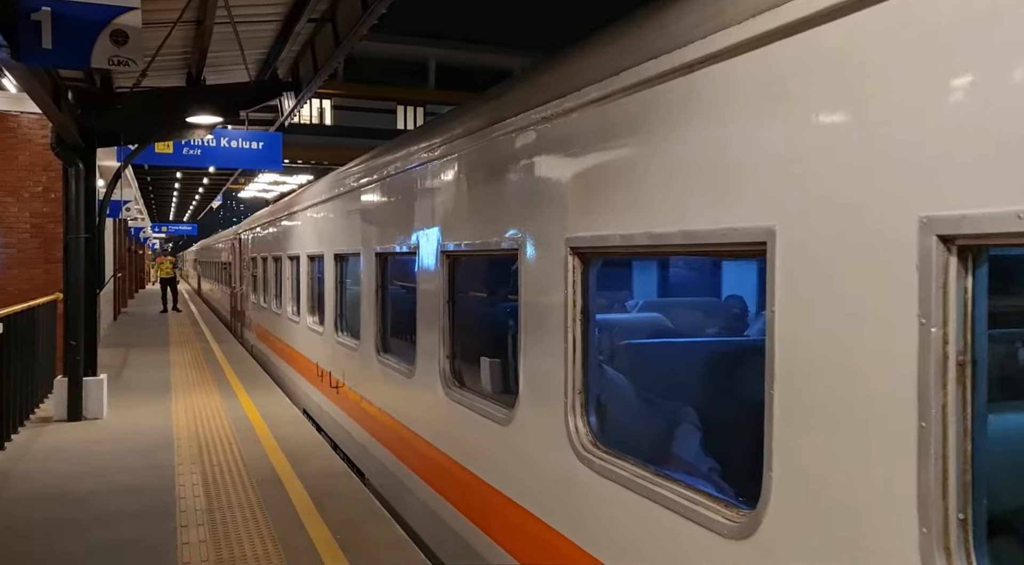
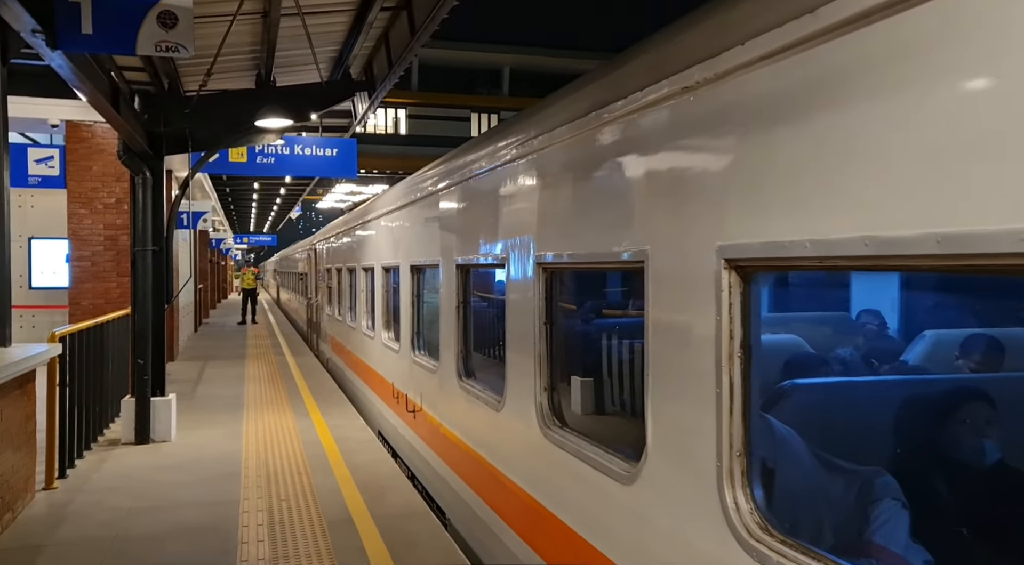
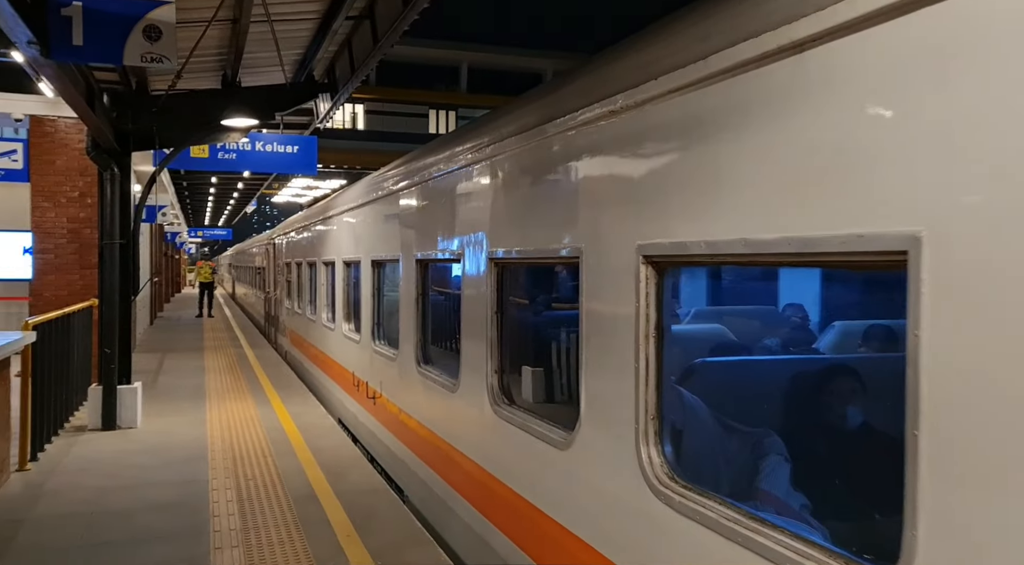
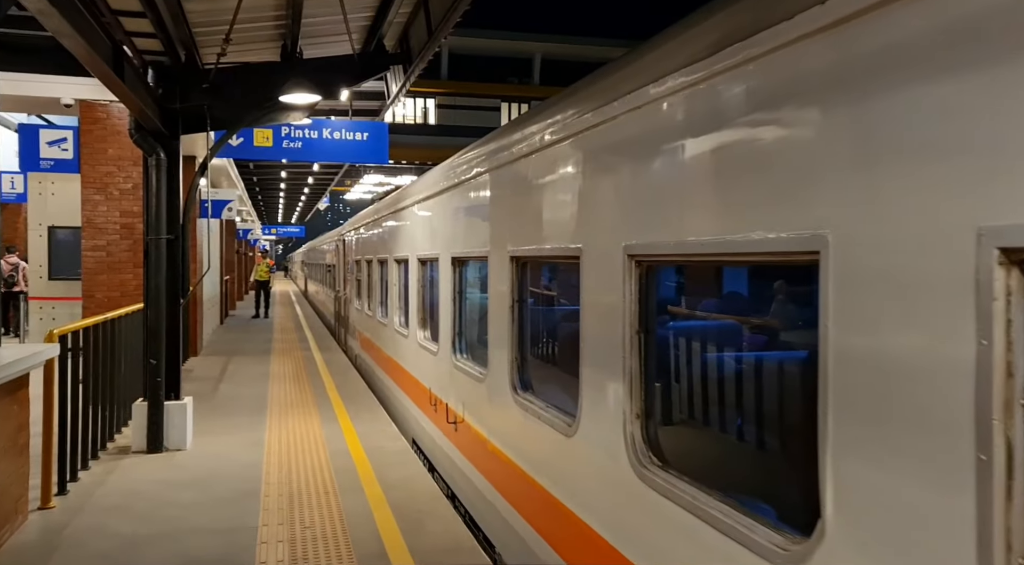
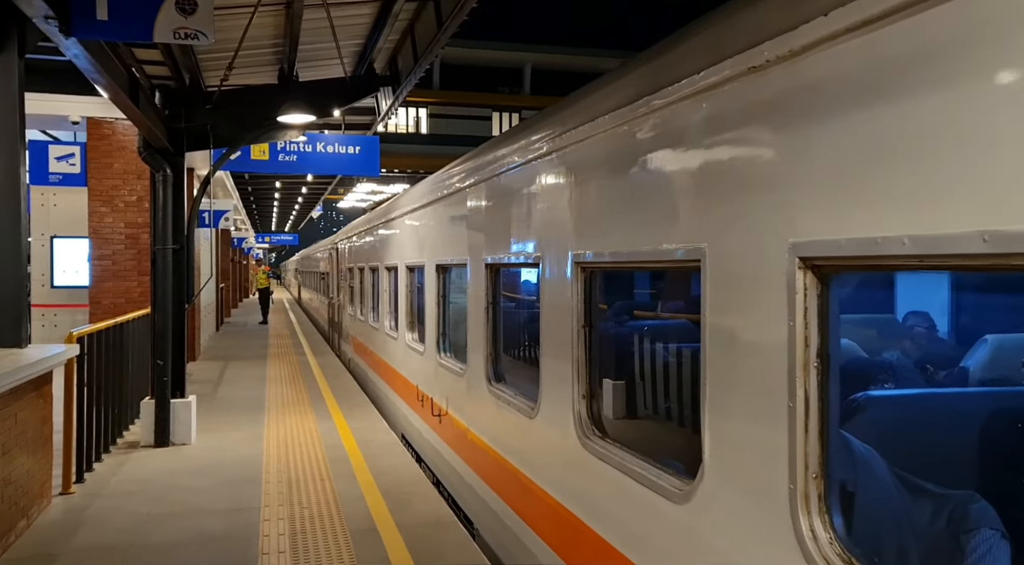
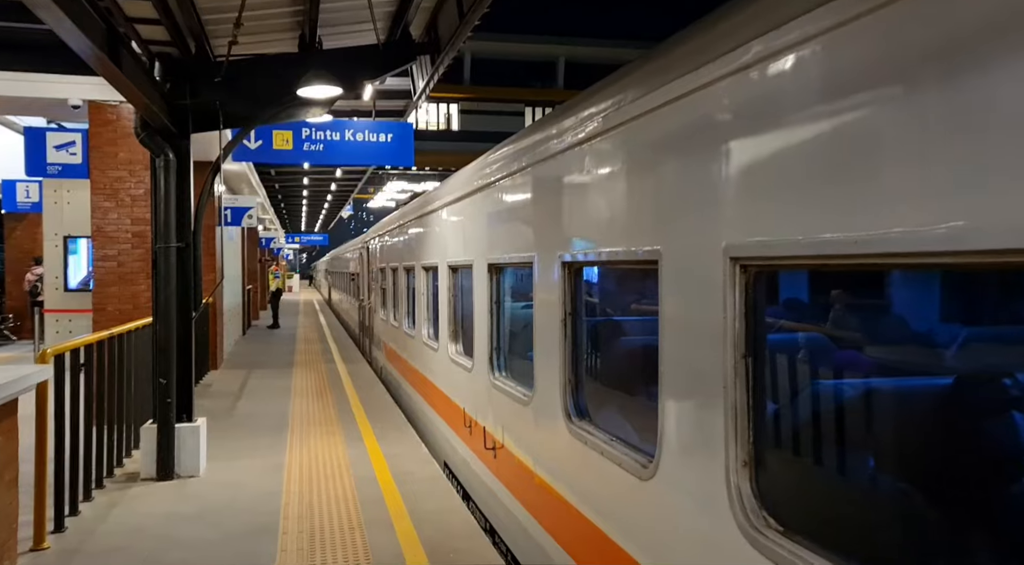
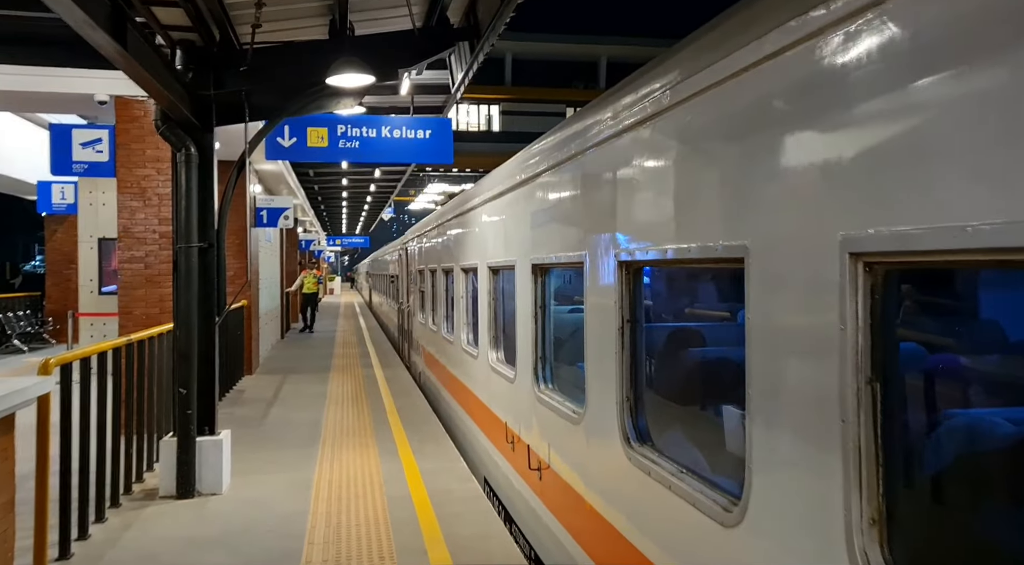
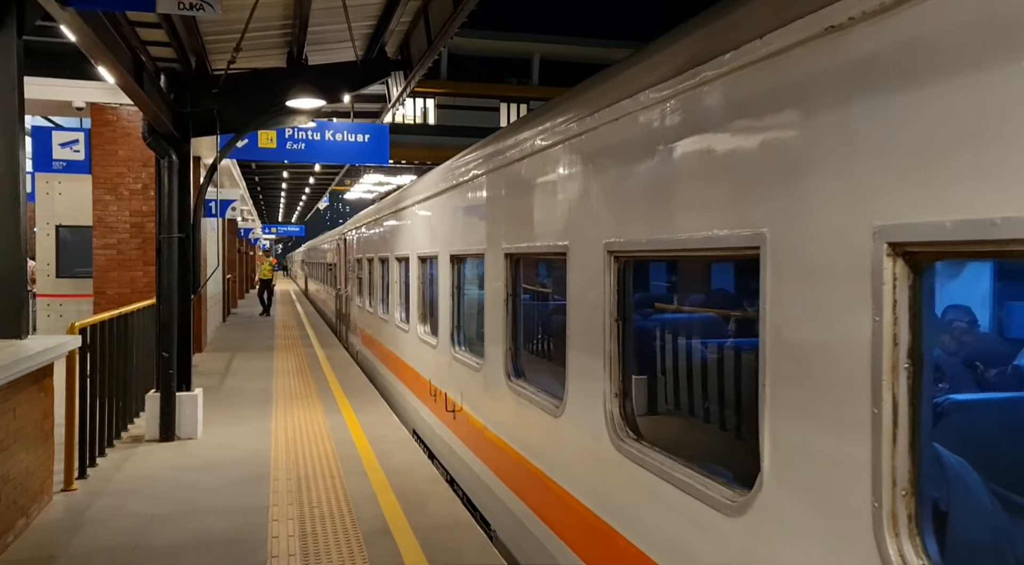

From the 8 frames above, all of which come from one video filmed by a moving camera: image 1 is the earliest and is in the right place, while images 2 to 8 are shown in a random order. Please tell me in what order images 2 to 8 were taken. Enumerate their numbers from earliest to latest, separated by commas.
3, 2, 5, 8, 4, 6, 7
